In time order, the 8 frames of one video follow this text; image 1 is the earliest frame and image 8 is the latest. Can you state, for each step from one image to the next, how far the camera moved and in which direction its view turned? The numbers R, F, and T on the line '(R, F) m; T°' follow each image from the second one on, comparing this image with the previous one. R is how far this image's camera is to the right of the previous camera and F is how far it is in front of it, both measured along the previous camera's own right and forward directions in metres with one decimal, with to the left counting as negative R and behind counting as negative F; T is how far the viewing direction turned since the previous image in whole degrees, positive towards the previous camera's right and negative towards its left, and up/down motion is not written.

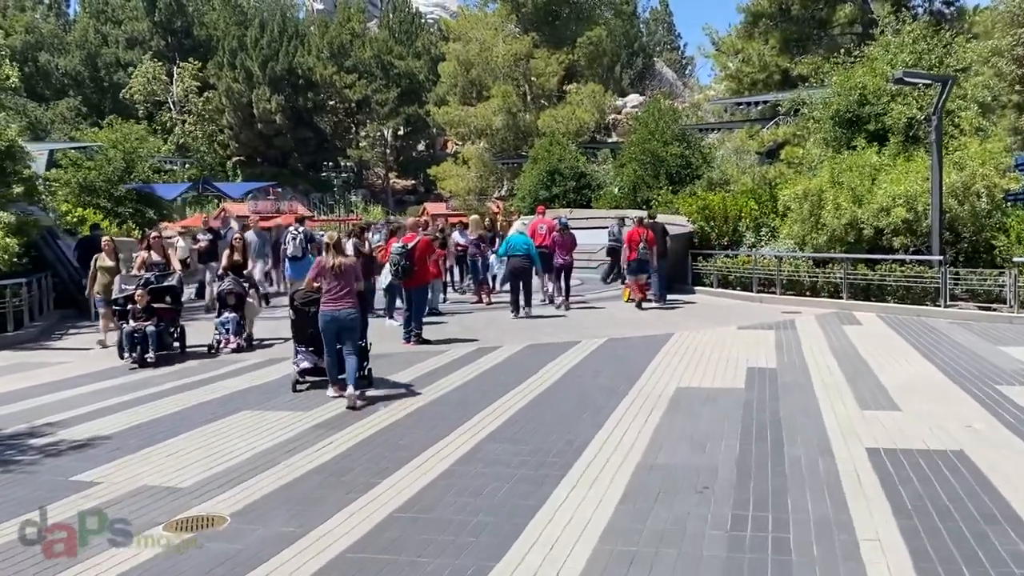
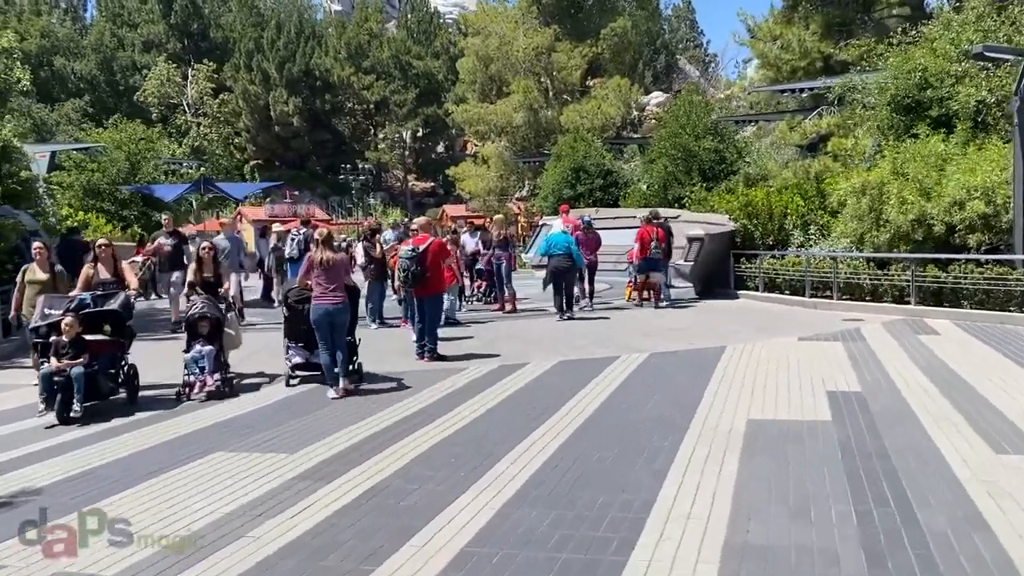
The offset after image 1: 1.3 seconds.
(-0.1, +1.7) m; -1°
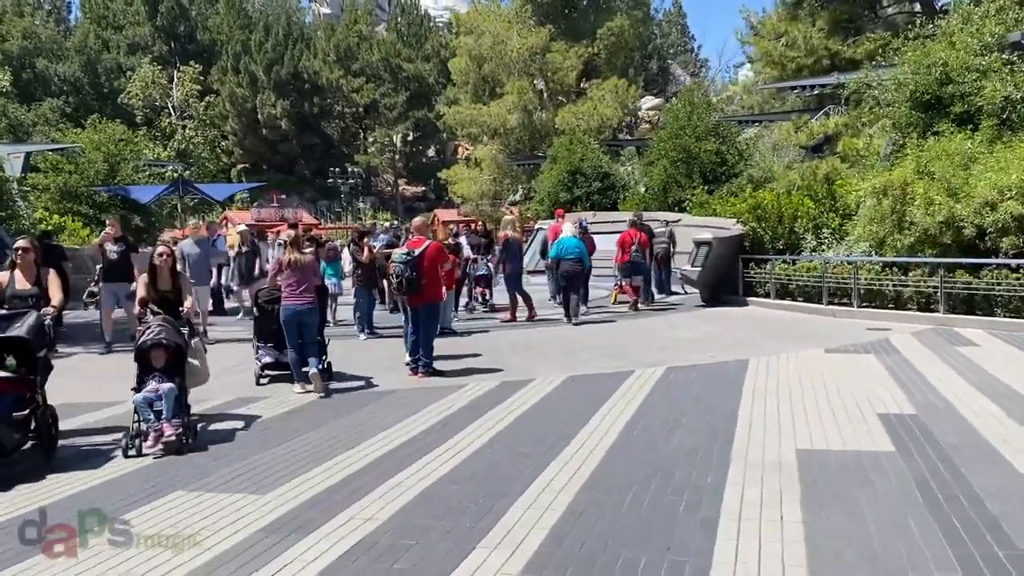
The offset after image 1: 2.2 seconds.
(-0.2, +1.0) m; +1°
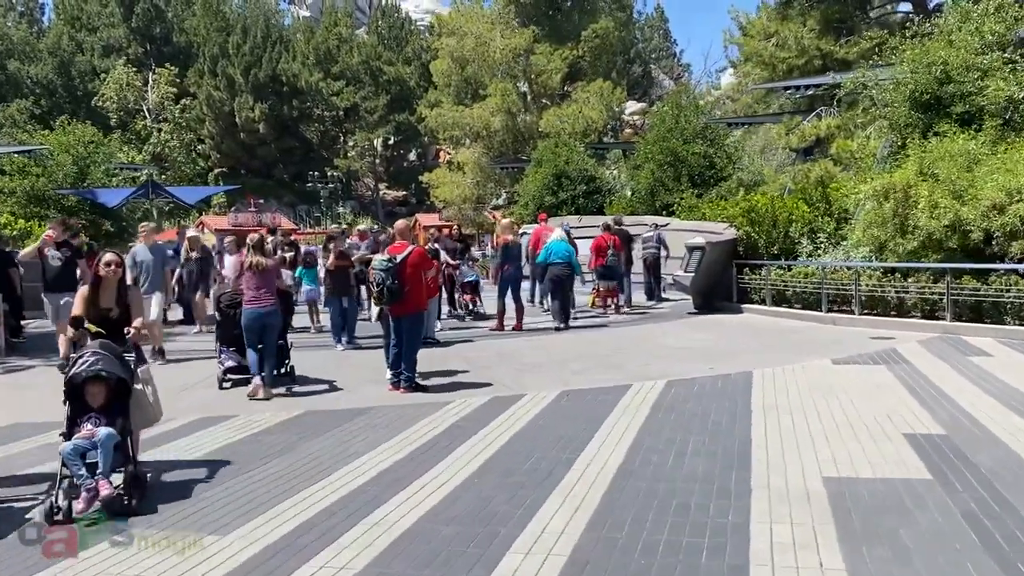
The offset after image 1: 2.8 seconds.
(-0.1, +0.7) m; +1°
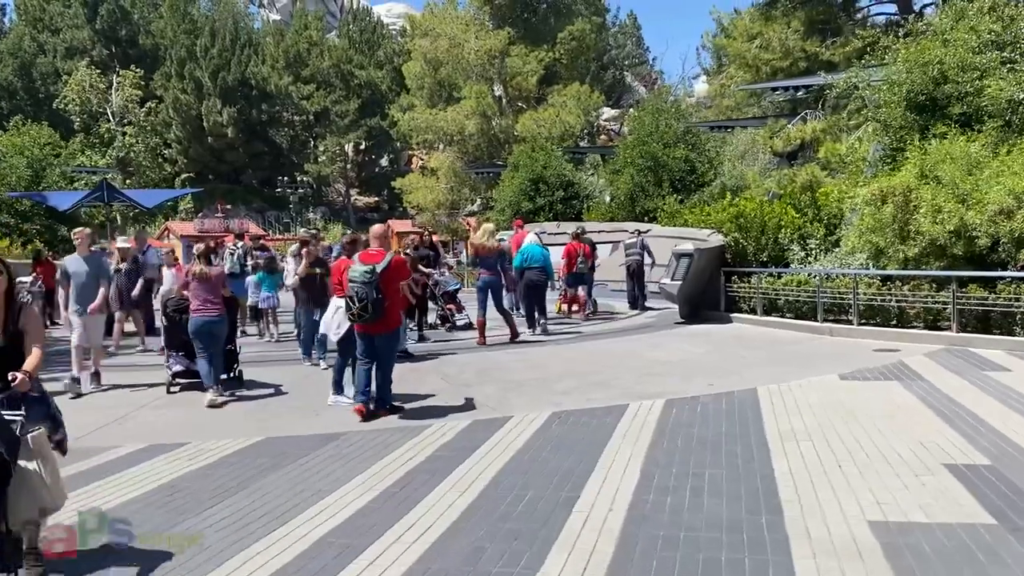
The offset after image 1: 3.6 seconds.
(-0.1, +0.9) m; +2°
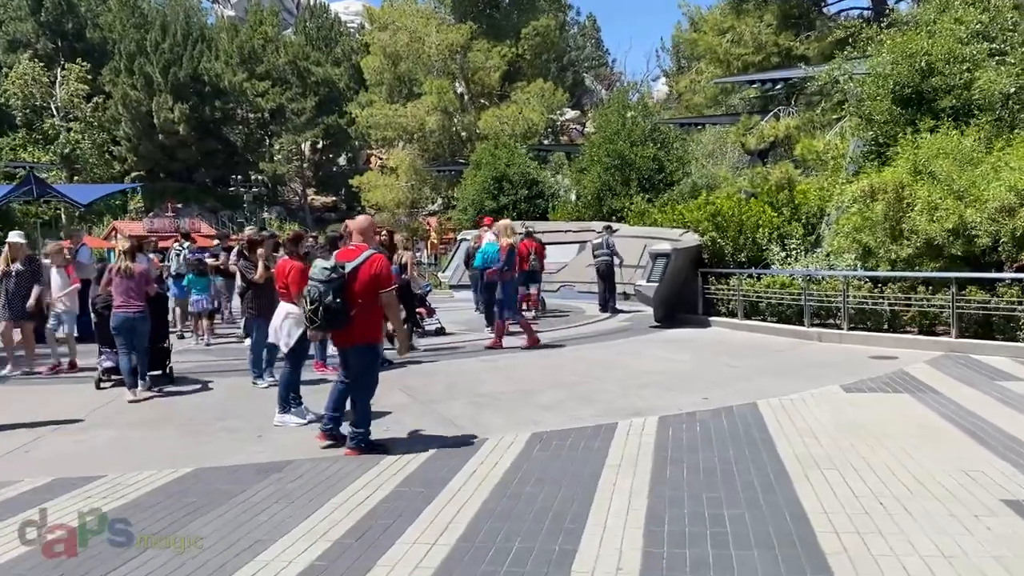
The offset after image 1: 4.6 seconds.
(-0.1, +1.0) m; +3°
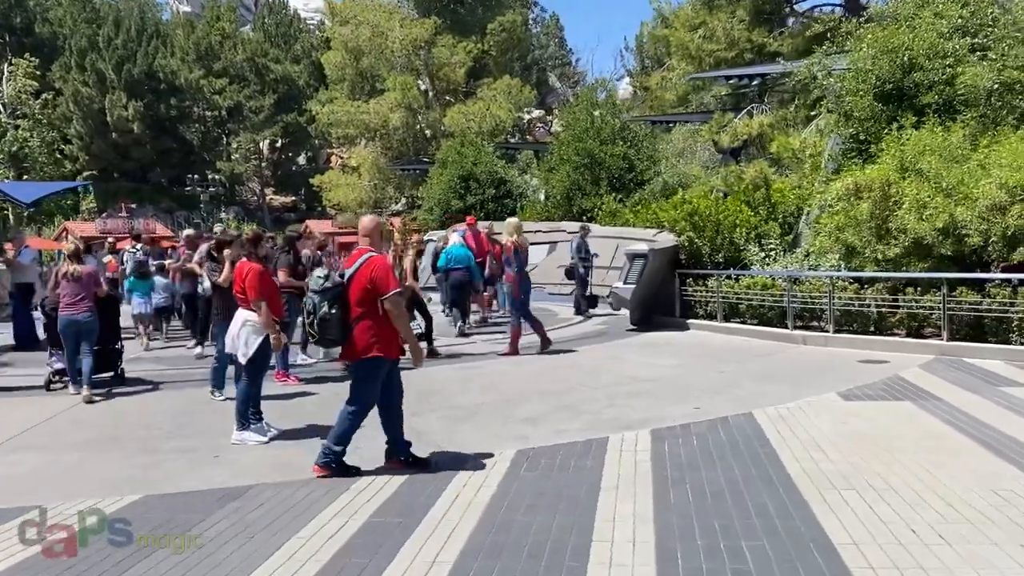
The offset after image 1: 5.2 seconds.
(-0.2, +0.6) m; +2°
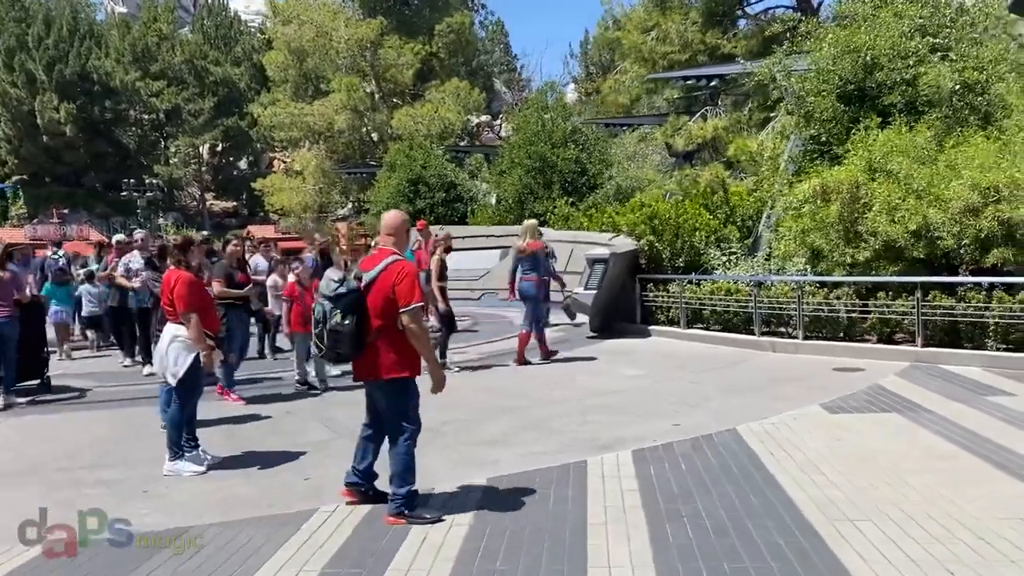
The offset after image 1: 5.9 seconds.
(-0.1, +0.7) m; +3°
